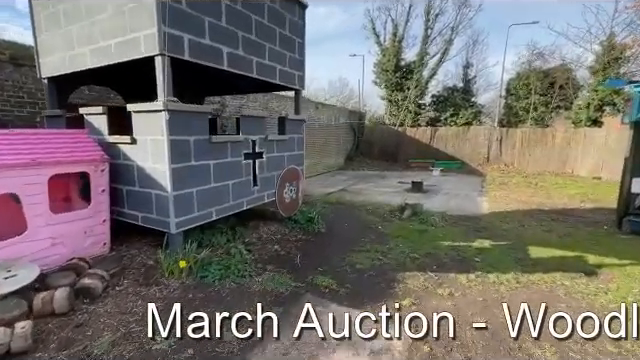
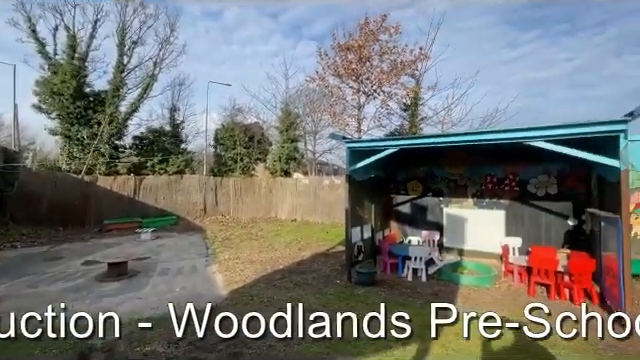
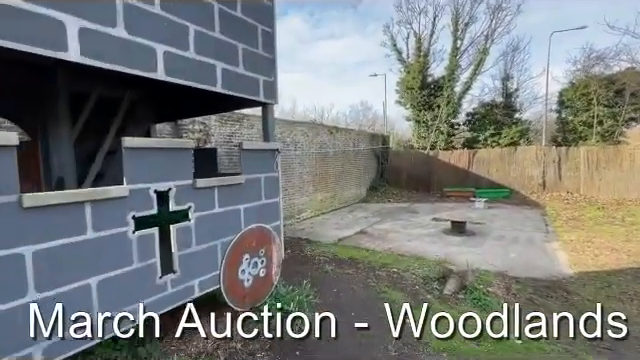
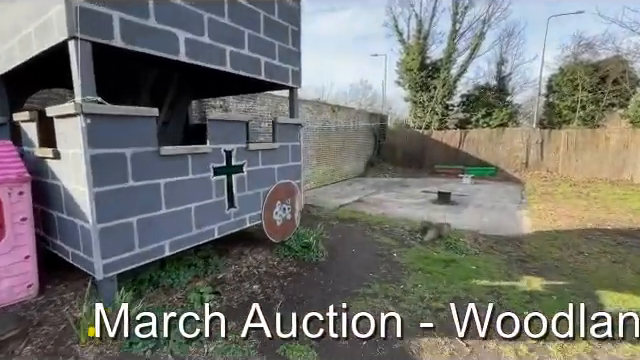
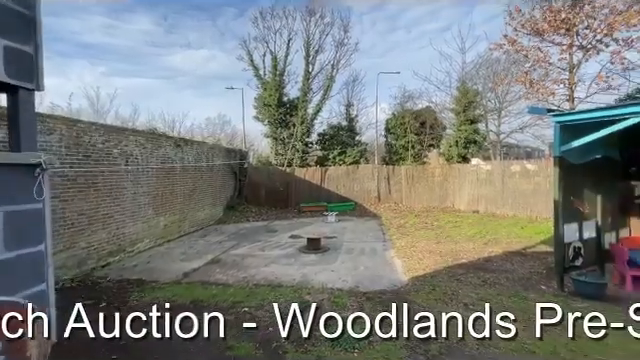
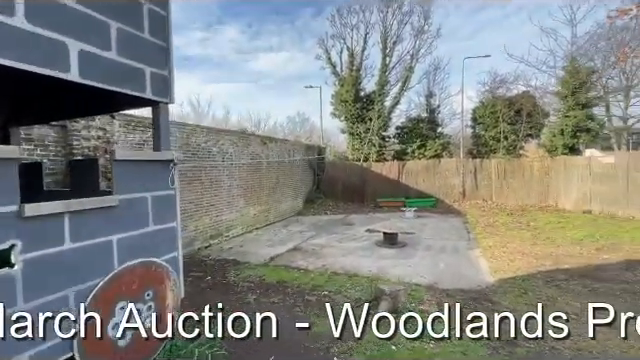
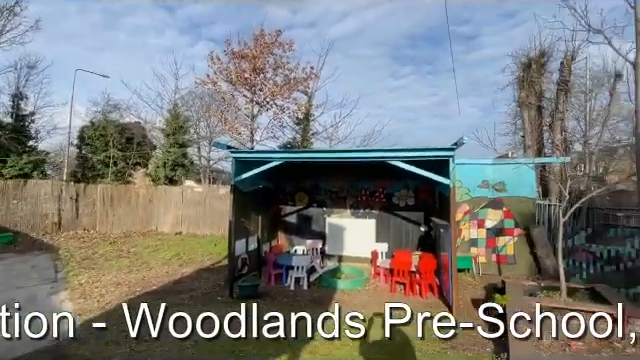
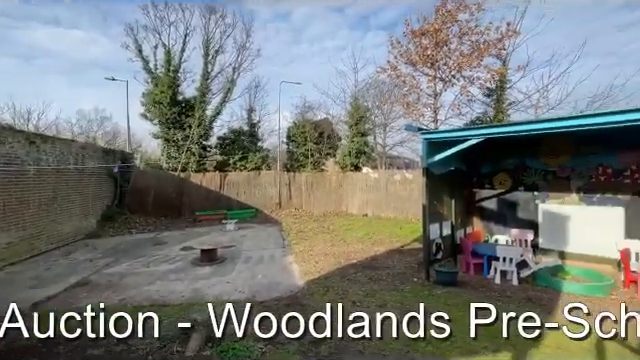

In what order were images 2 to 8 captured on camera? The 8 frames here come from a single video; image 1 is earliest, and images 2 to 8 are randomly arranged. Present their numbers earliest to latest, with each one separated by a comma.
4, 3, 6, 5, 8, 2, 7
